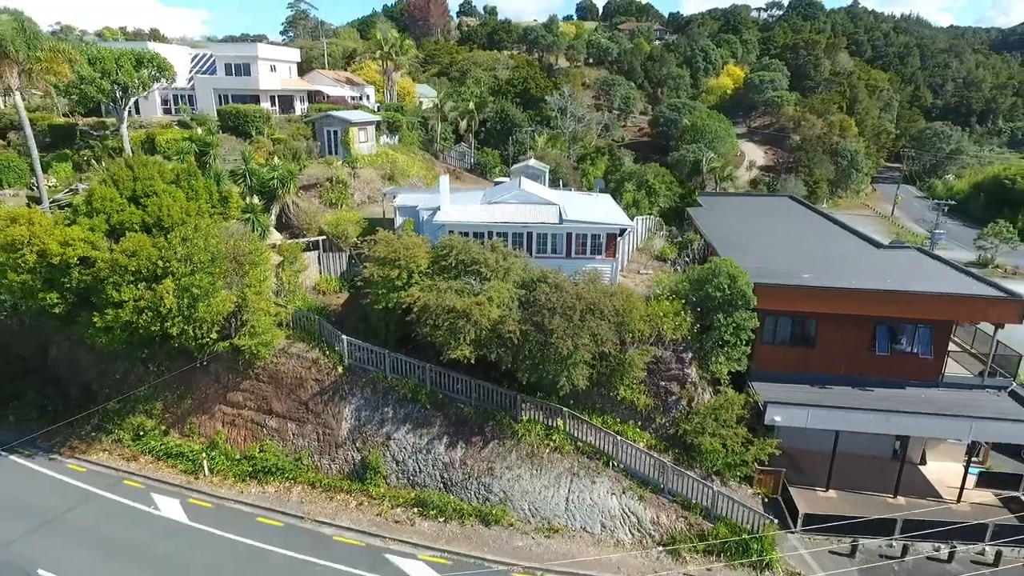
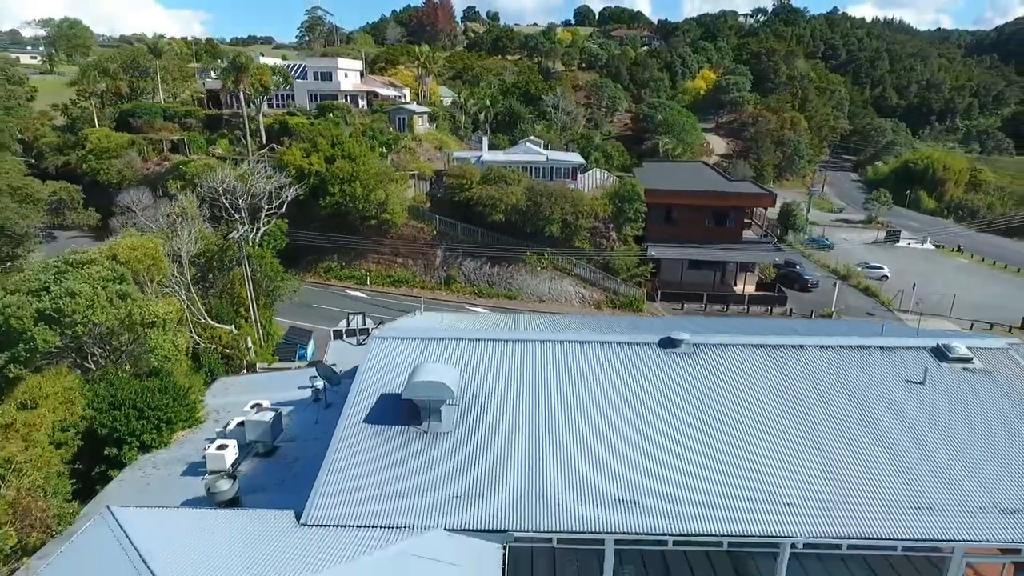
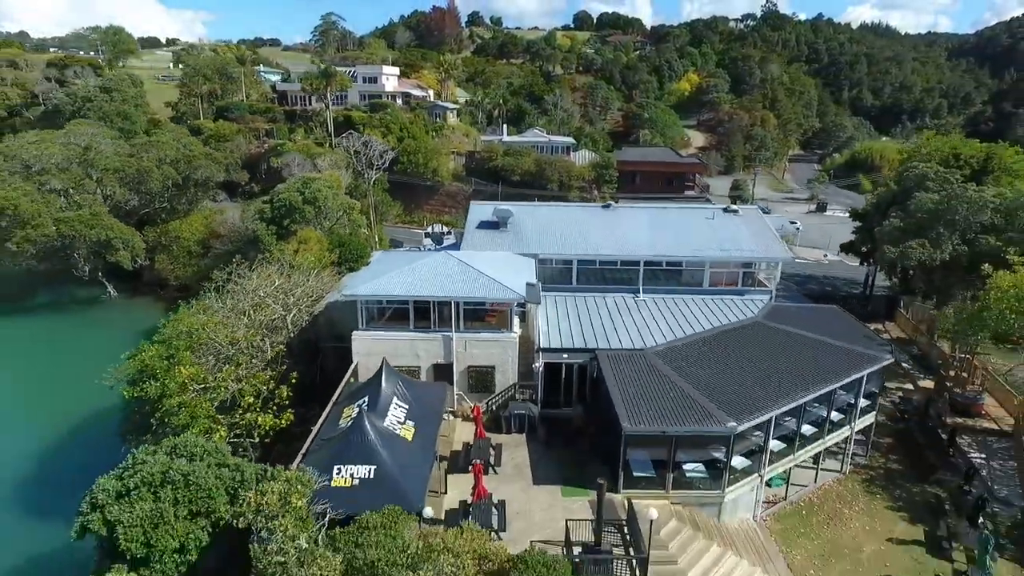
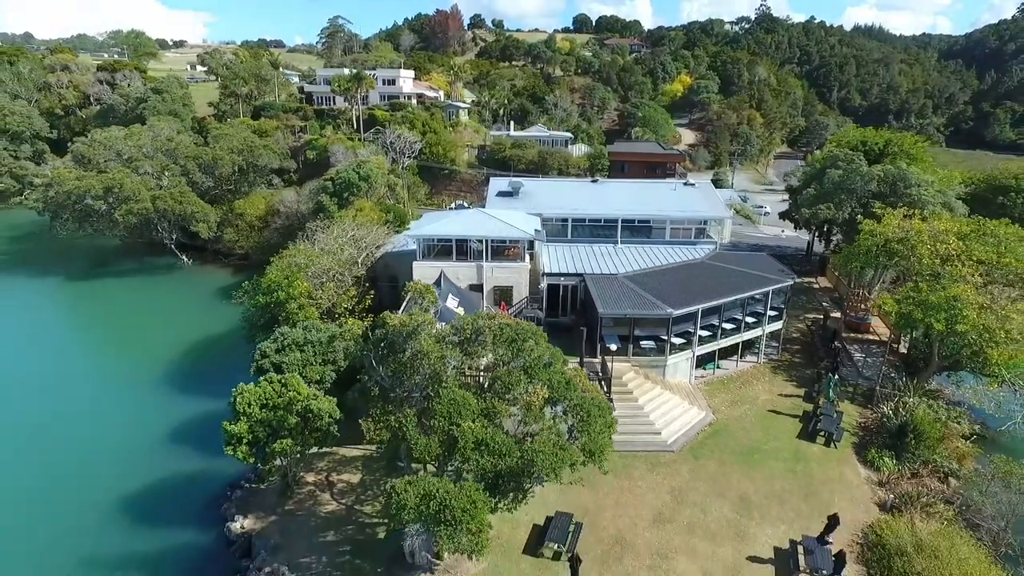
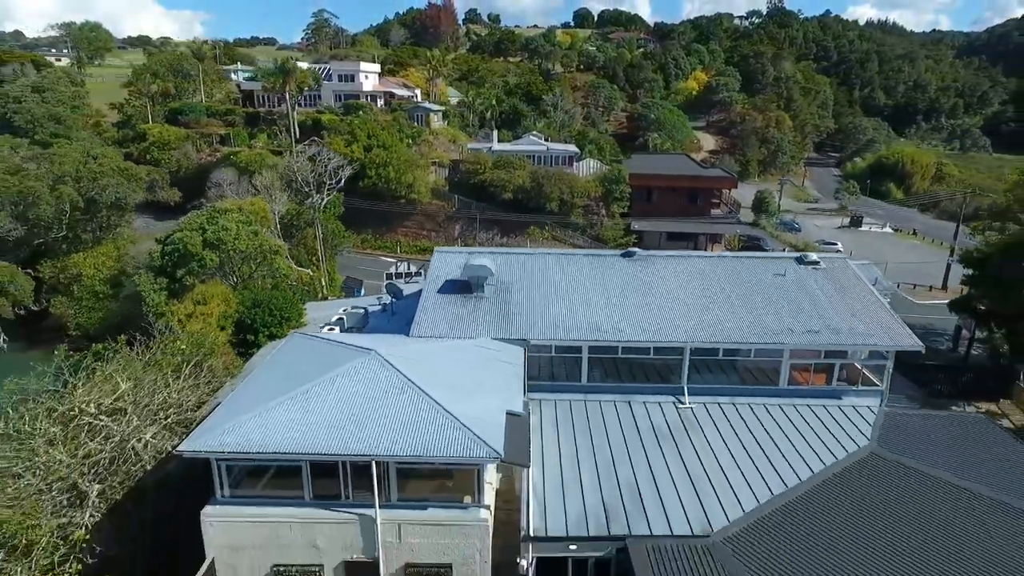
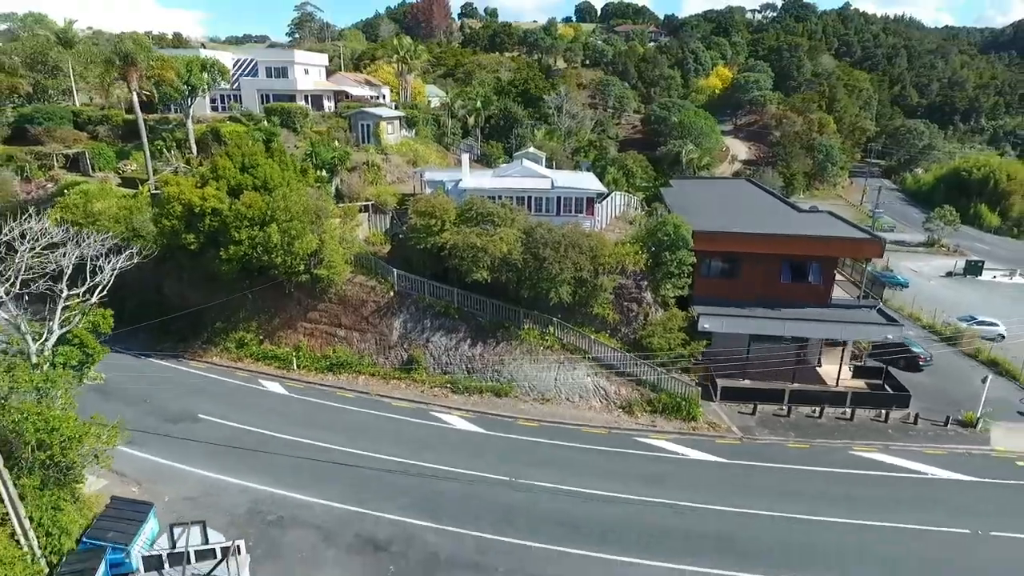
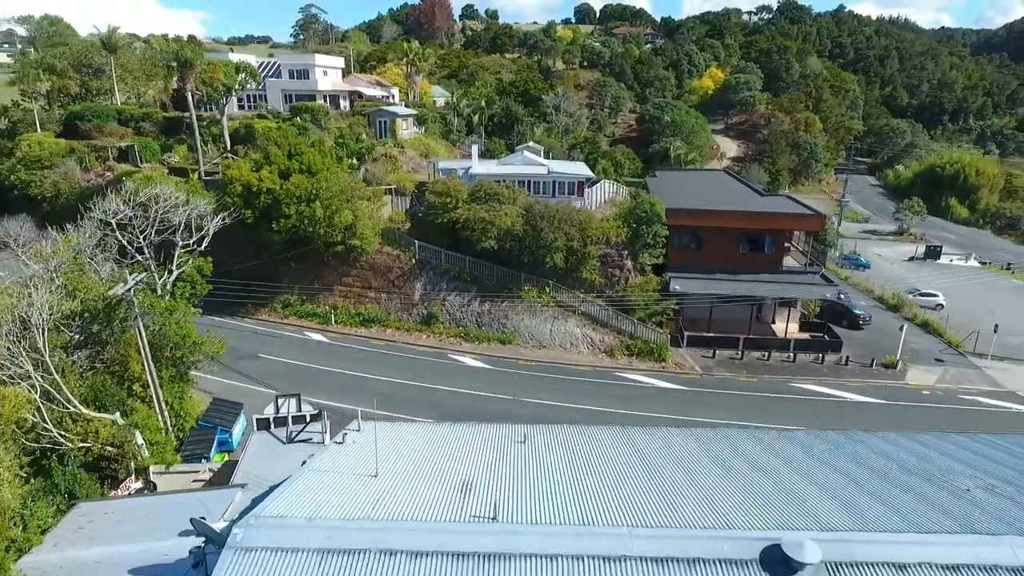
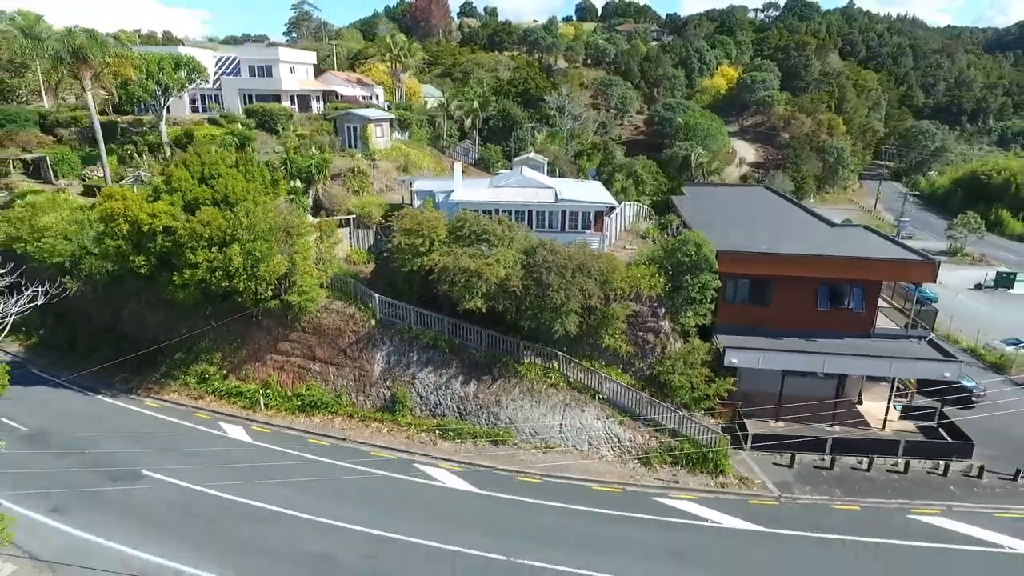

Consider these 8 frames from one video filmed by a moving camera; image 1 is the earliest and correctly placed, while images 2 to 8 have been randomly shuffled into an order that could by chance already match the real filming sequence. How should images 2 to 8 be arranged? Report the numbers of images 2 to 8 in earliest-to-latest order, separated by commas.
8, 6, 7, 2, 5, 3, 4
